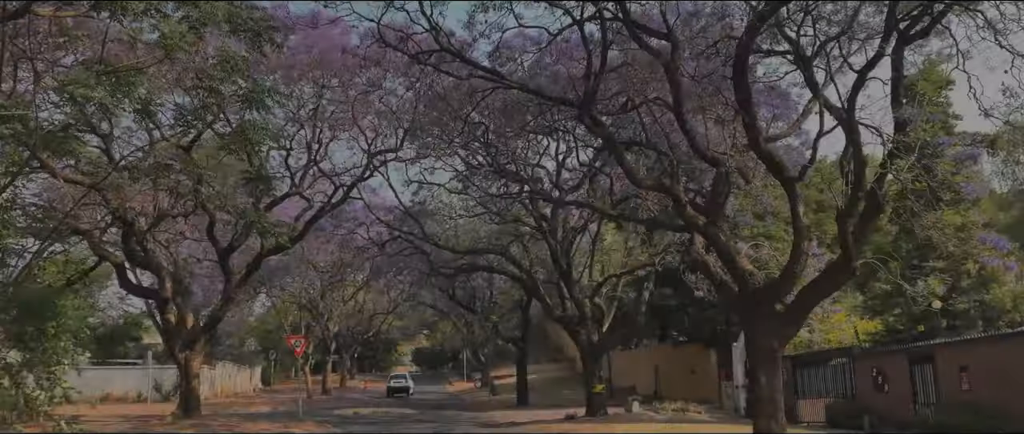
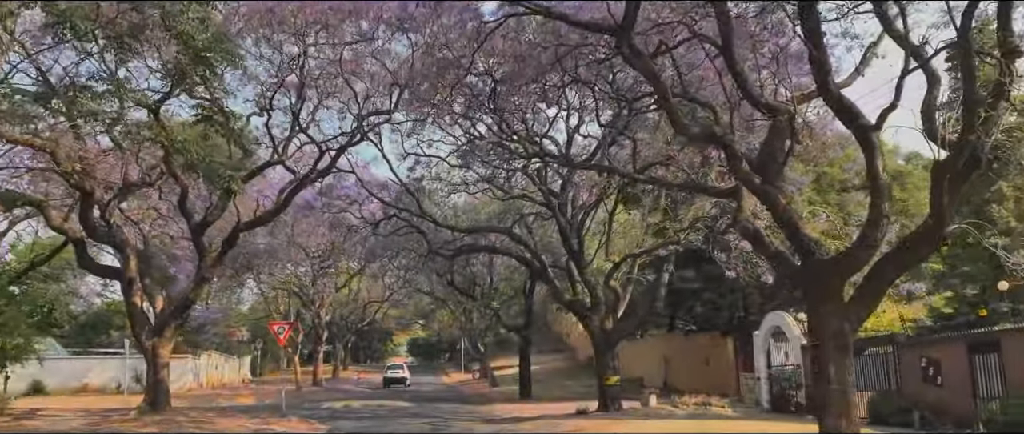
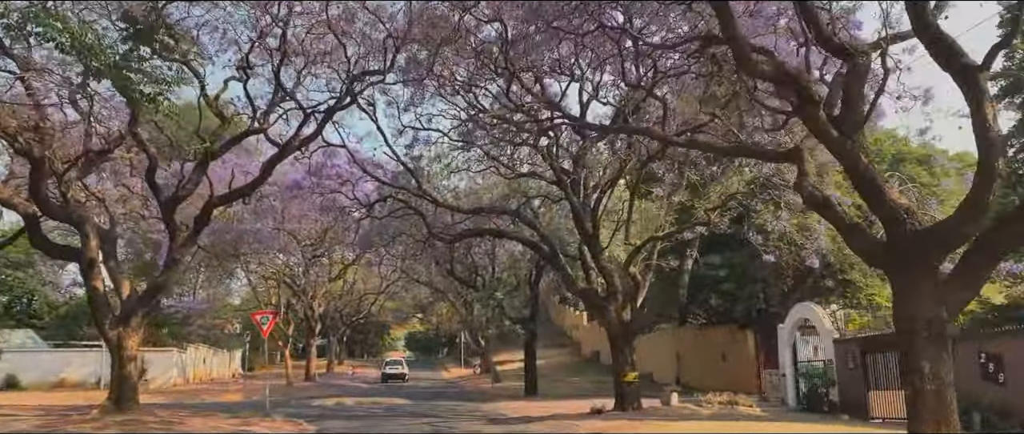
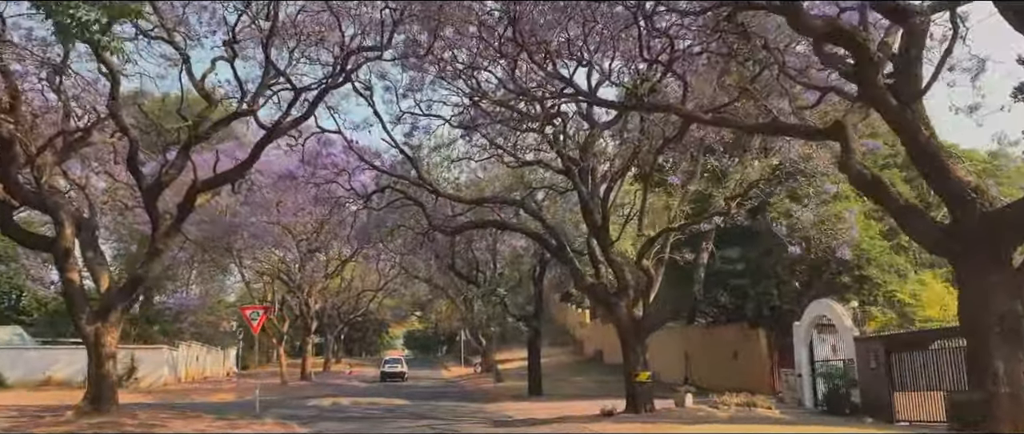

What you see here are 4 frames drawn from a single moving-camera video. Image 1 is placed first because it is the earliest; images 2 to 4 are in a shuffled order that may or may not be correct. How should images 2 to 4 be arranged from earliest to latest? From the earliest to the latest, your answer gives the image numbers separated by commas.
2, 3, 4
